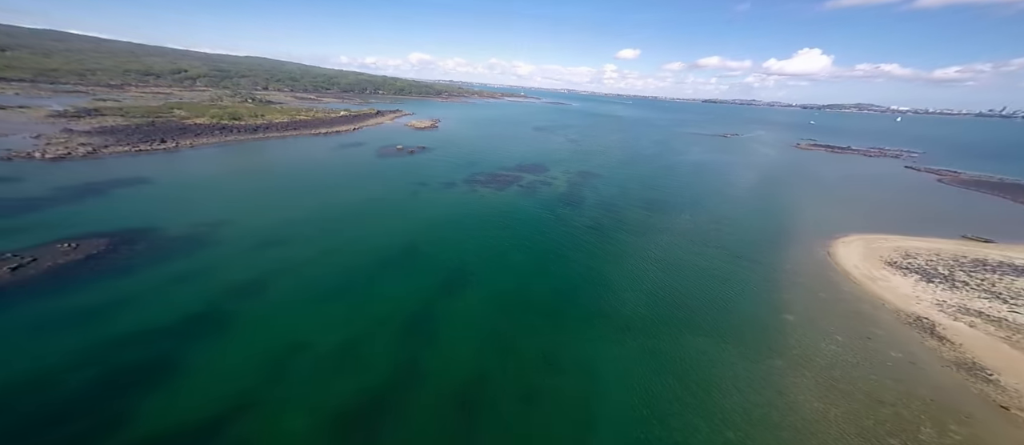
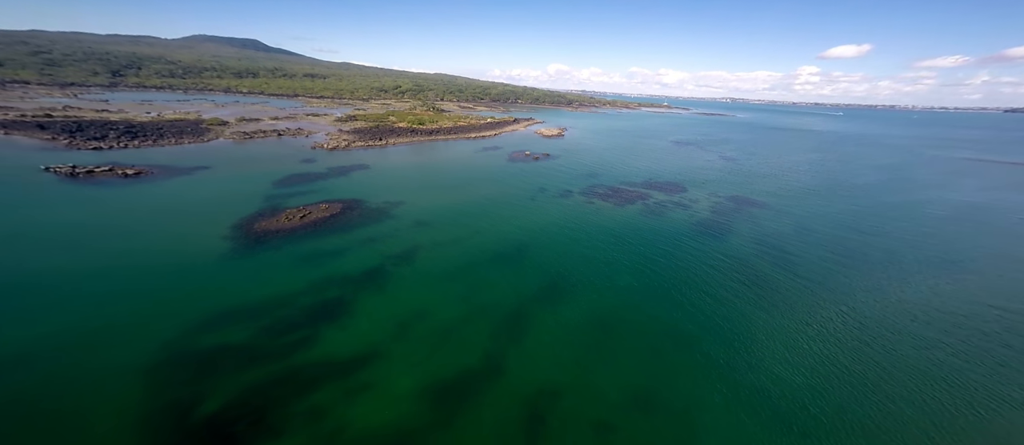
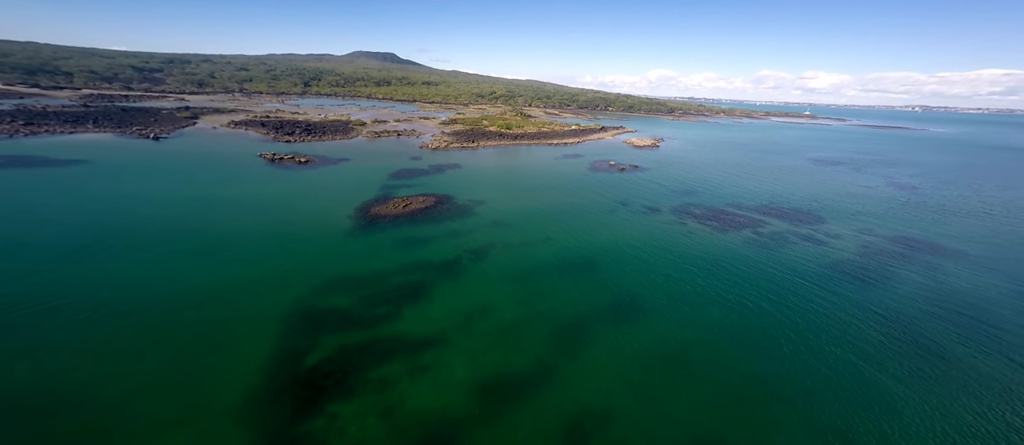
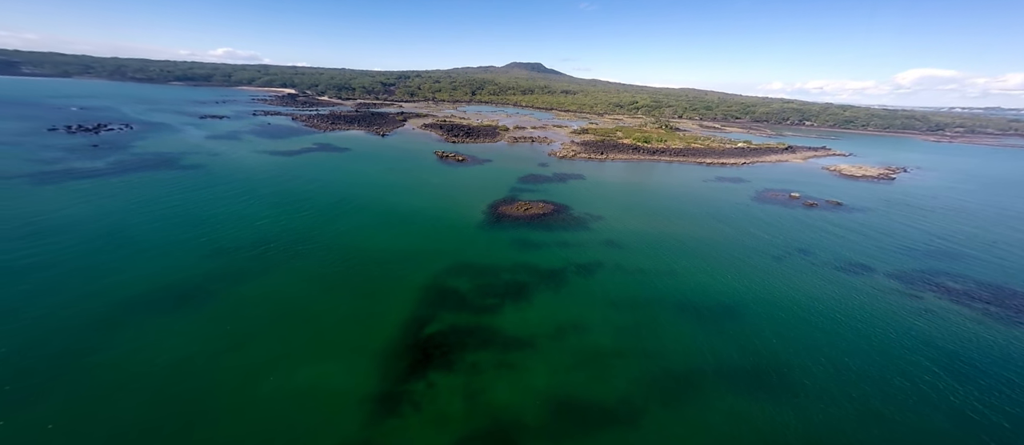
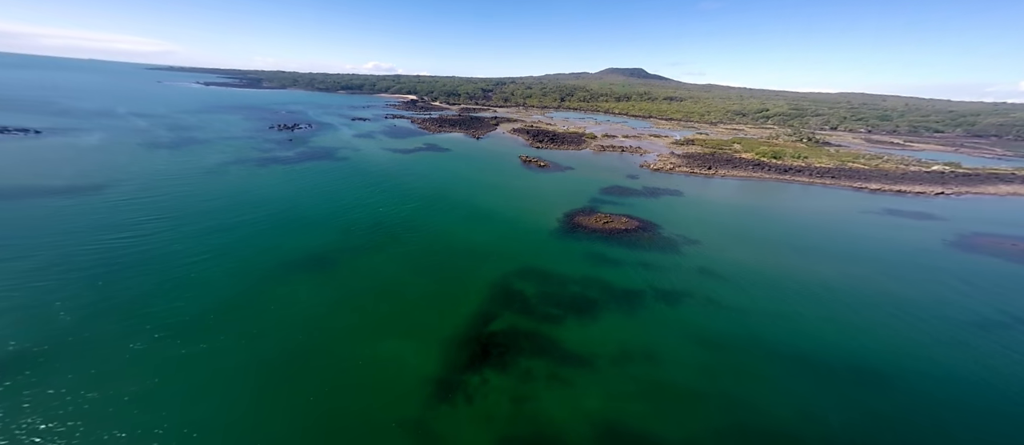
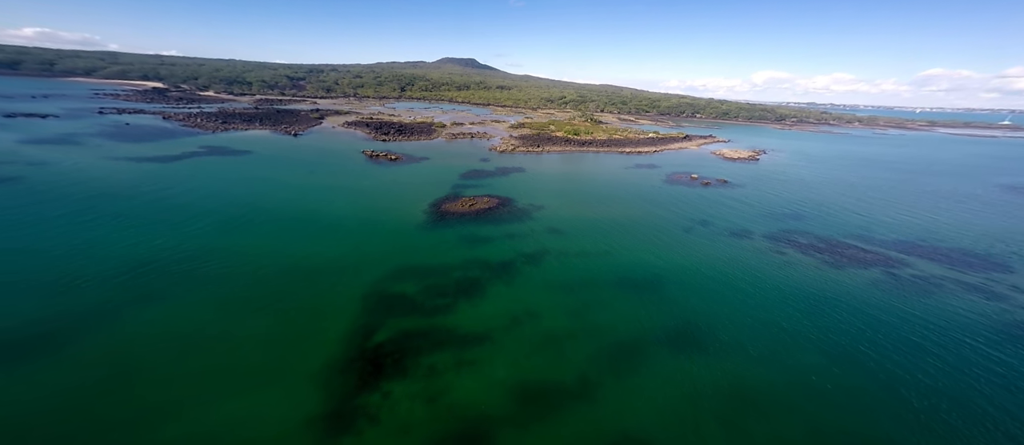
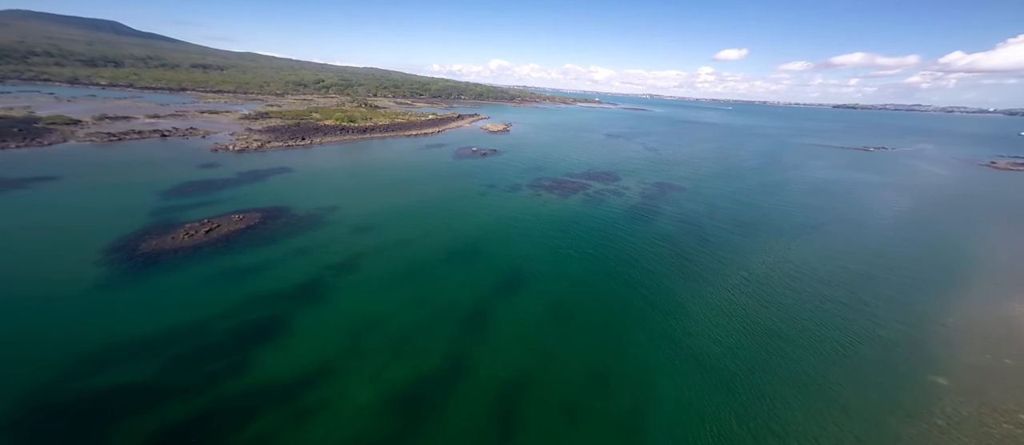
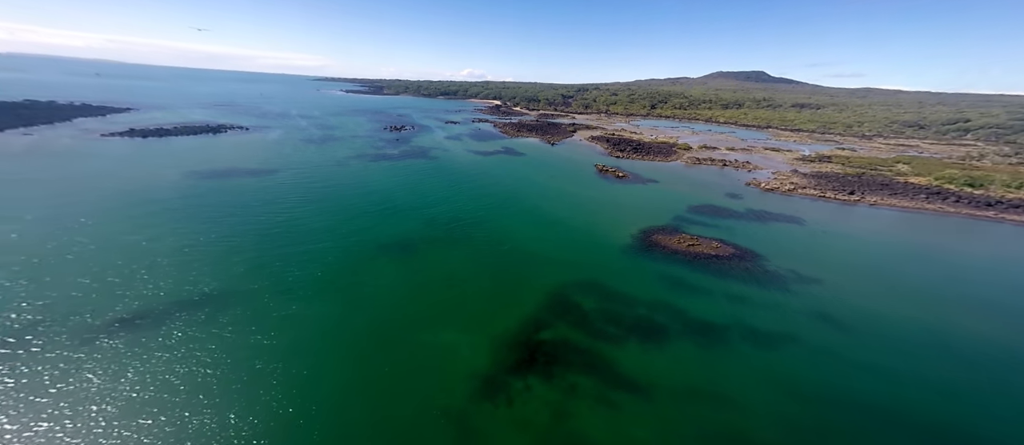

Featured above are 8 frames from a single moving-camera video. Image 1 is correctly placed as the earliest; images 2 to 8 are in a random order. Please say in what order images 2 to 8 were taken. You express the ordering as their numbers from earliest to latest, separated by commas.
7, 2, 3, 6, 4, 5, 8
